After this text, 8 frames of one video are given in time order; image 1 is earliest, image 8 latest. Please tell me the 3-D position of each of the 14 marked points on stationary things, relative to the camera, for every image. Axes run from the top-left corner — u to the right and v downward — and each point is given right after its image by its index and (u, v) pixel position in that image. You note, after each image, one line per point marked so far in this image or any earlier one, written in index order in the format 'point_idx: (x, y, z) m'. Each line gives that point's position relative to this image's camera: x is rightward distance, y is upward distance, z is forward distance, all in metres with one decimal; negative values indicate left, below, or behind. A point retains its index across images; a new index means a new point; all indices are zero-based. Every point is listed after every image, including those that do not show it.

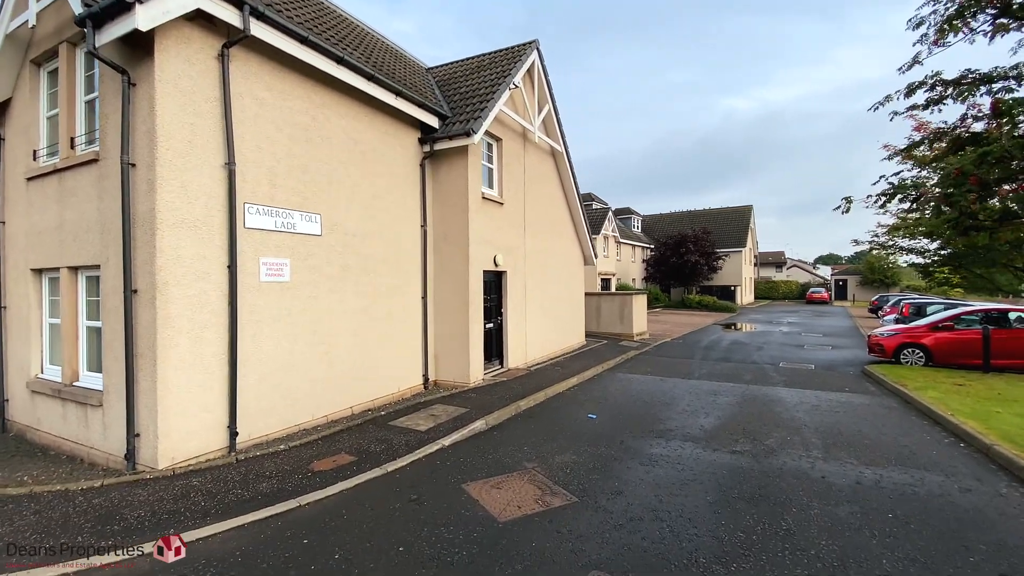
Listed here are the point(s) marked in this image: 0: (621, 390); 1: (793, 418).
0: (+1.9, -1.8, +8.3) m
1: (+3.9, -1.8, +6.6) m
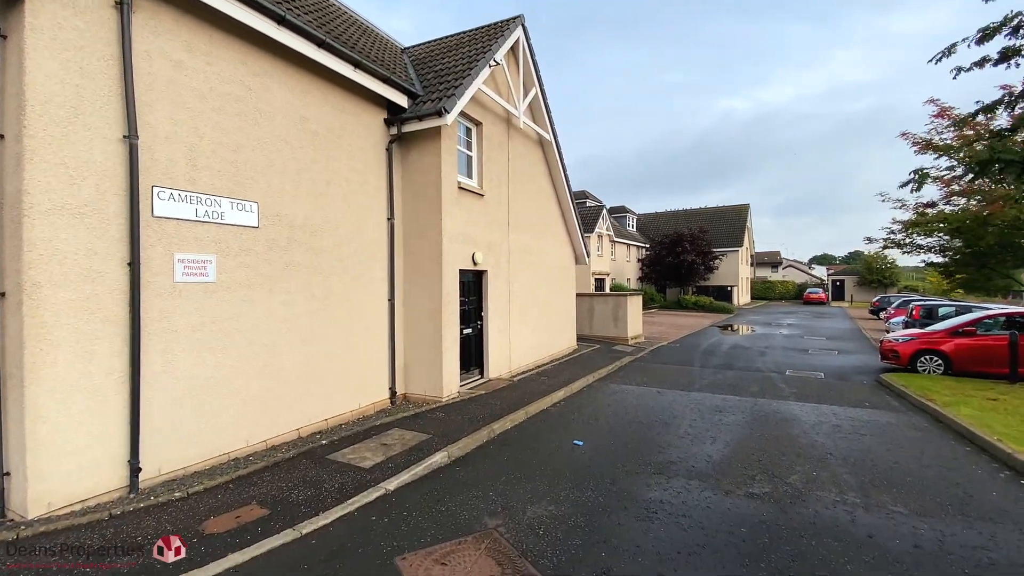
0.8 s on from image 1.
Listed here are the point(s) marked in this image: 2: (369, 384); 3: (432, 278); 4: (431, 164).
0: (+1.5, -1.8, +7.3) m
1: (+3.6, -1.8, +5.6) m
2: (-2.2, -1.5, +7.4) m
3: (-1.3, +0.2, +7.8) m
4: (-1.3, +2.0, +7.8) m
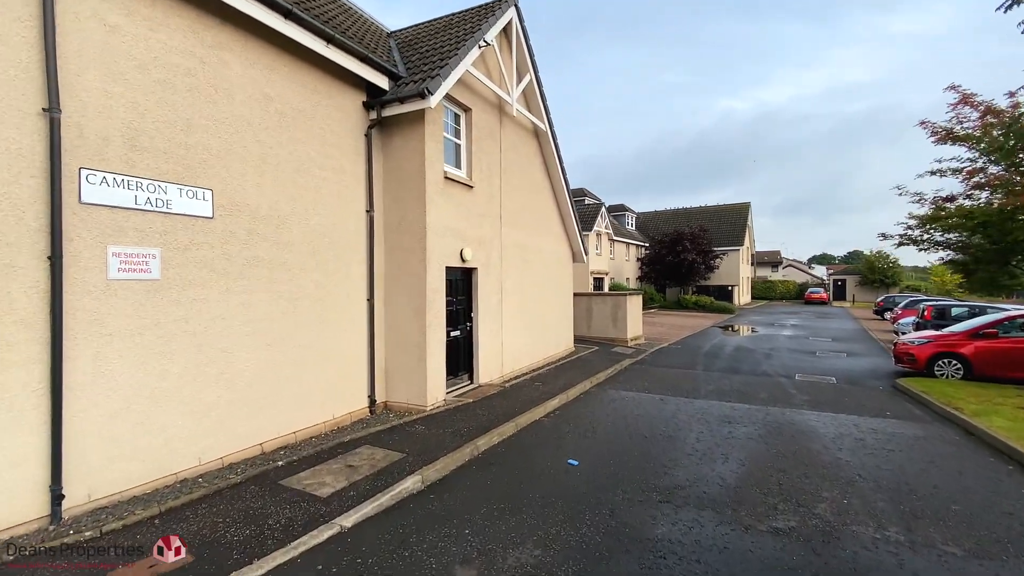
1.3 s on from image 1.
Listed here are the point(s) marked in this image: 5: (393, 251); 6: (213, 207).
0: (+1.4, -1.8, +6.6) m
1: (+3.4, -1.8, +5.0) m
2: (-2.3, -1.5, +6.7) m
3: (-1.4, +0.2, +7.1) m
4: (-1.5, +2.0, +7.1) m
5: (-1.8, +0.6, +7.3) m
6: (-3.2, +0.9, +5.2) m
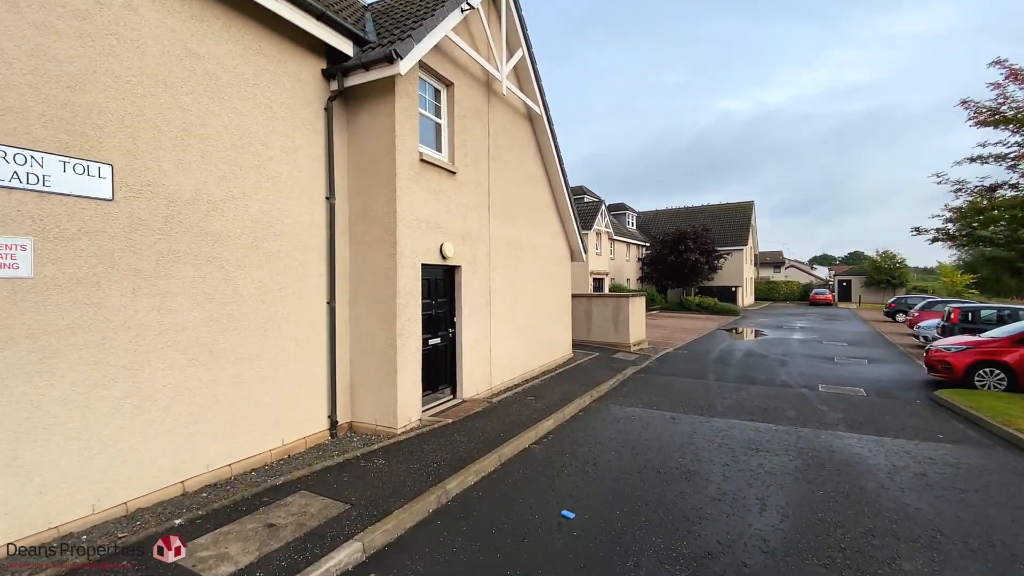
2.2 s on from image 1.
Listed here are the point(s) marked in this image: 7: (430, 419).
0: (+1.2, -1.8, +5.6) m
1: (+3.2, -1.8, +3.9) m
2: (-2.5, -1.5, +5.7) m
3: (-1.6, +0.2, +6.0) m
4: (-1.6, +2.0, +6.1) m
5: (-2.0, +0.5, +6.2) m
6: (-3.4, +0.9, +4.1) m
7: (-1.1, -1.8, +6.5) m
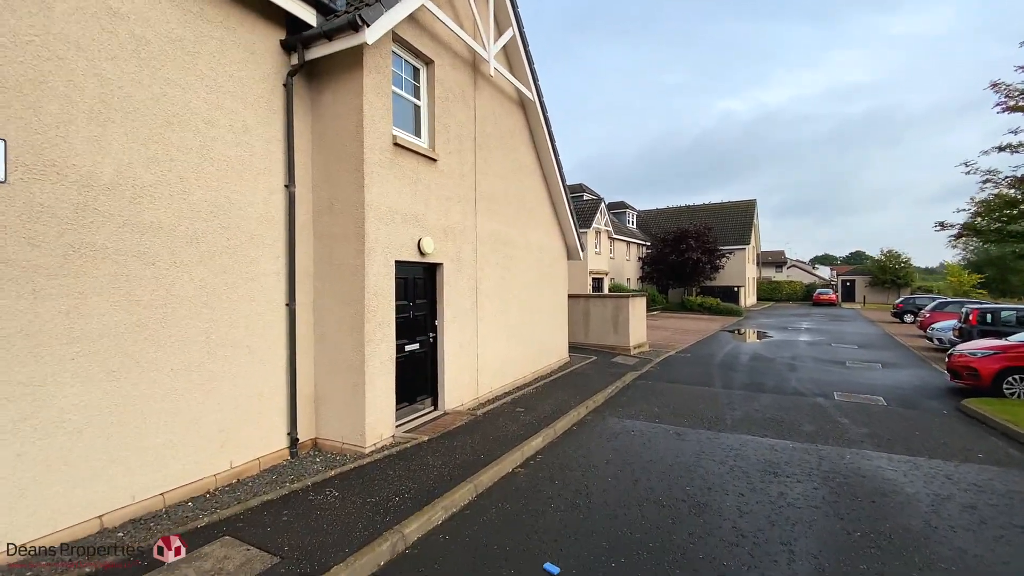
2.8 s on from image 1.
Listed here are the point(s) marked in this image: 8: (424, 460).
0: (+1.0, -1.8, +4.9) m
1: (+3.1, -1.8, +3.2) m
2: (-2.7, -1.5, +5.0) m
3: (-1.8, +0.2, +5.3) m
4: (-1.8, +2.0, +5.4) m
5: (-2.2, +0.5, +5.5) m
6: (-3.6, +0.9, +3.4) m
7: (-1.3, -1.8, +5.8) m
8: (-0.8, -1.7, +4.7) m
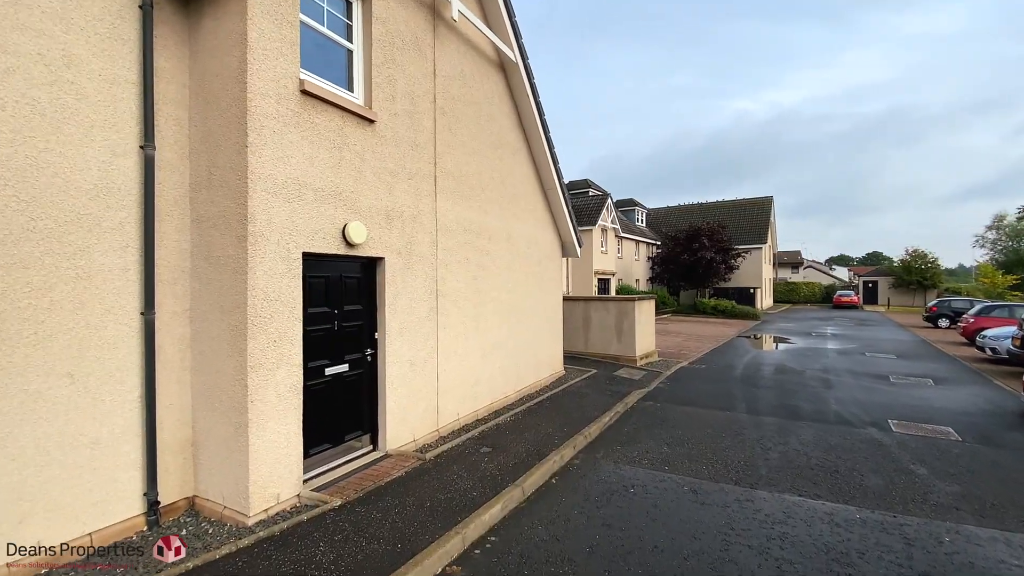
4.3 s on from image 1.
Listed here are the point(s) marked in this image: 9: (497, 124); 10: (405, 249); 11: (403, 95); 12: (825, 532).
0: (+0.6, -1.8, +3.3) m
1: (+2.6, -1.9, +1.6) m
2: (-3.1, -1.5, +3.4) m
3: (-2.2, +0.2, +3.8) m
4: (-2.2, +2.0, +3.8) m
5: (-2.6, +0.5, +4.0) m
6: (-4.0, +0.9, +1.9) m
7: (-1.7, -1.8, +4.2) m
8: (-1.3, -1.7, +3.1) m
9: (-0.2, +2.5, +7.2) m
10: (-1.2, +0.4, +5.3) m
11: (-1.2, +2.1, +5.3) m
12: (+2.4, -1.8, +3.6) m
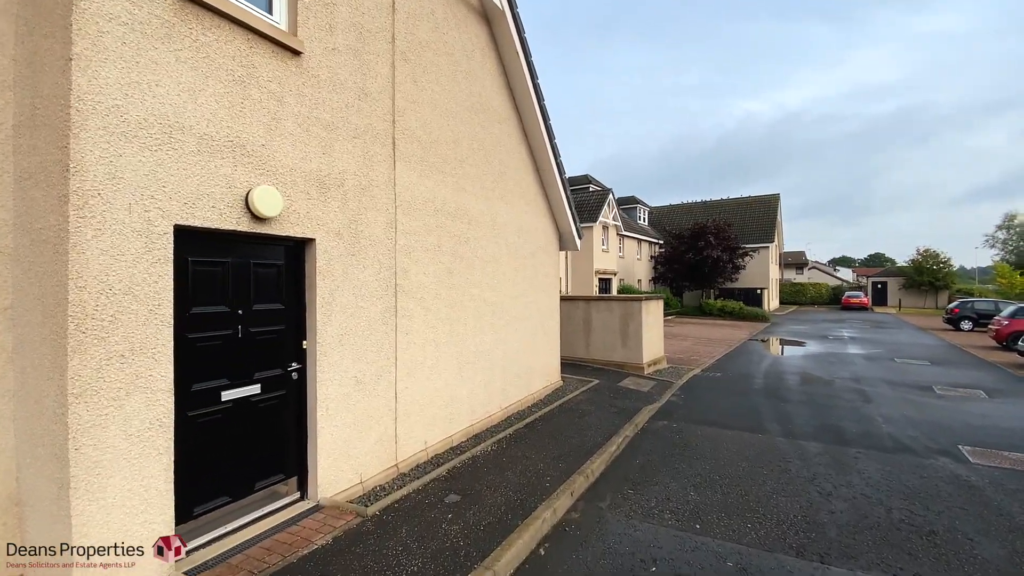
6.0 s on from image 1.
0: (+0.4, -1.7, +2.0) m
1: (+2.4, -1.8, +0.3) m
2: (-3.3, -1.4, +2.2) m
3: (-2.4, +0.2, +2.5) m
4: (-2.4, +2.1, +2.6) m
5: (-2.8, +0.6, +2.7) m
6: (-4.2, +0.9, +0.6) m
7: (-1.9, -1.7, +3.0) m
8: (-1.5, -1.7, +1.9) m
9: (-0.4, +2.5, +6.0) m
10: (-1.4, +0.5, +4.0) m
11: (-1.4, +2.2, +4.1) m
12: (+2.2, -1.8, +2.4) m
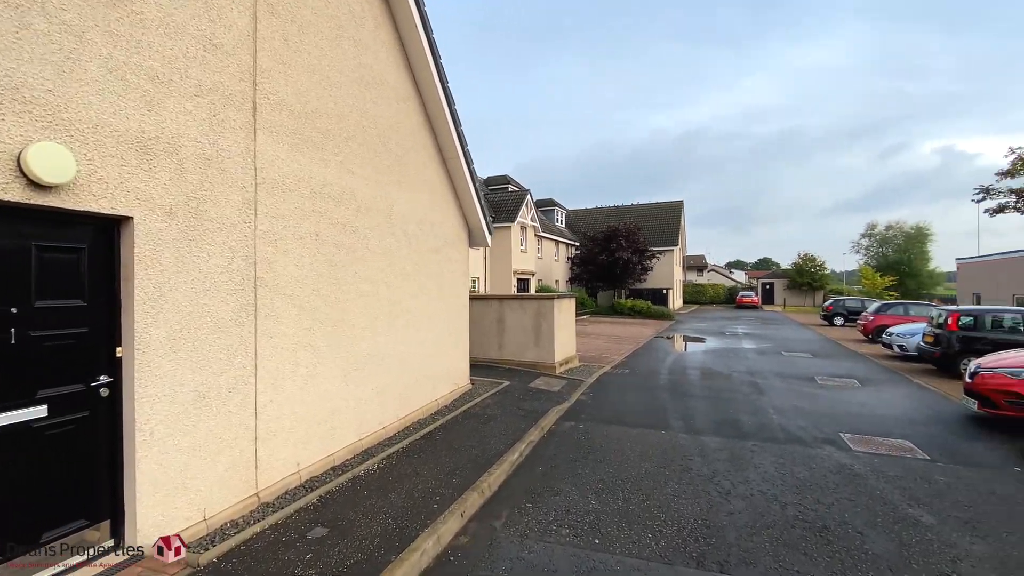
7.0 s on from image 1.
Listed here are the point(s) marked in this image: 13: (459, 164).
0: (-0.1, -1.7, +1.6) m
1: (+2.1, -1.7, +0.2) m
2: (-3.8, -1.4, +1.1) m
3: (-3.0, +0.3, +1.6) m
4: (-3.0, +2.1, +1.7) m
5: (-3.4, +0.6, +1.8) m
6: (-4.5, +1.0, -0.5) m
7: (-2.5, -1.7, +2.1) m
8: (-1.9, -1.6, +1.1) m
9: (-1.6, +2.6, +5.4) m
10: (-2.2, +0.5, +3.3) m
11: (-2.3, +2.2, +3.3) m
12: (+1.6, -1.7, +2.2) m
13: (-0.8, +1.8, +7.2) m
